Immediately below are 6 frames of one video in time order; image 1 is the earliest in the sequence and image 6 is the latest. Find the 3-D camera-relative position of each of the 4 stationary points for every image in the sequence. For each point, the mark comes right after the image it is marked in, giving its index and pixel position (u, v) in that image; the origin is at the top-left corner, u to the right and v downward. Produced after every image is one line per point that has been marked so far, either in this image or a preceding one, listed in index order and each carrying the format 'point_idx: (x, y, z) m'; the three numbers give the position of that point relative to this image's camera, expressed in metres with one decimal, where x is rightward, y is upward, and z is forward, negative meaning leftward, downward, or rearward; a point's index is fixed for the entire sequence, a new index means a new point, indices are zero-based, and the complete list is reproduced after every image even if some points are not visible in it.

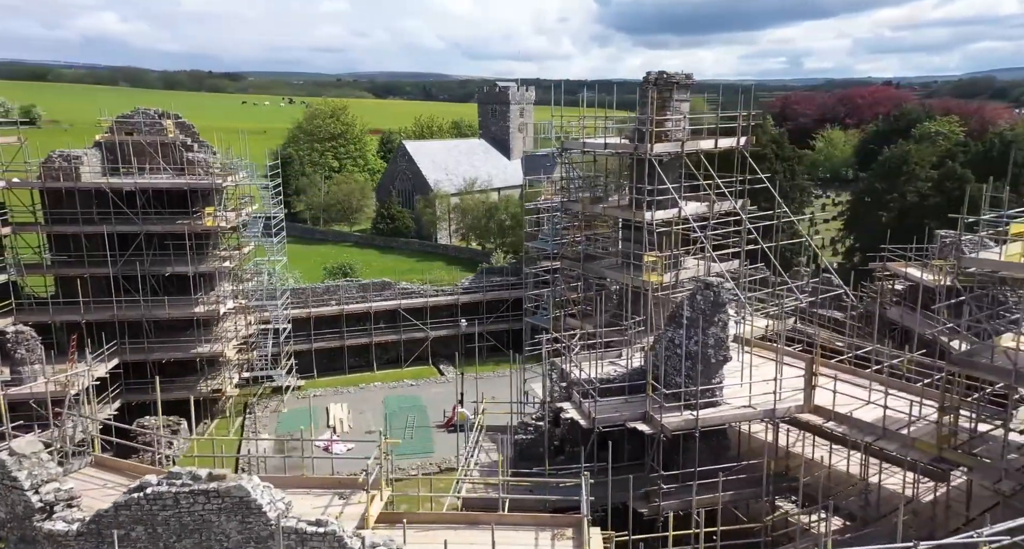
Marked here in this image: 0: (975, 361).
0: (+6.9, -1.3, +11.4) m
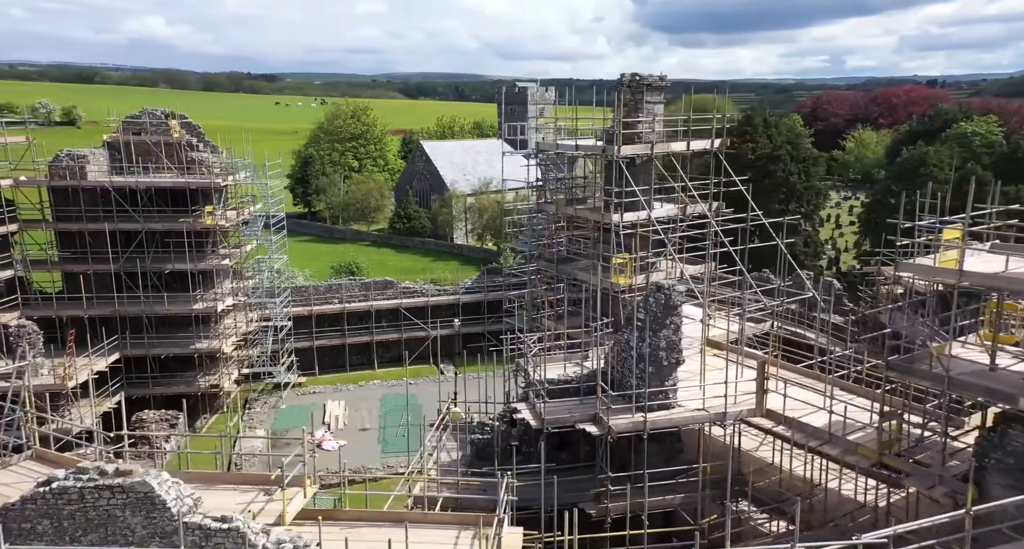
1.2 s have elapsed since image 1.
0: (+6.0, -1.4, +11.3) m
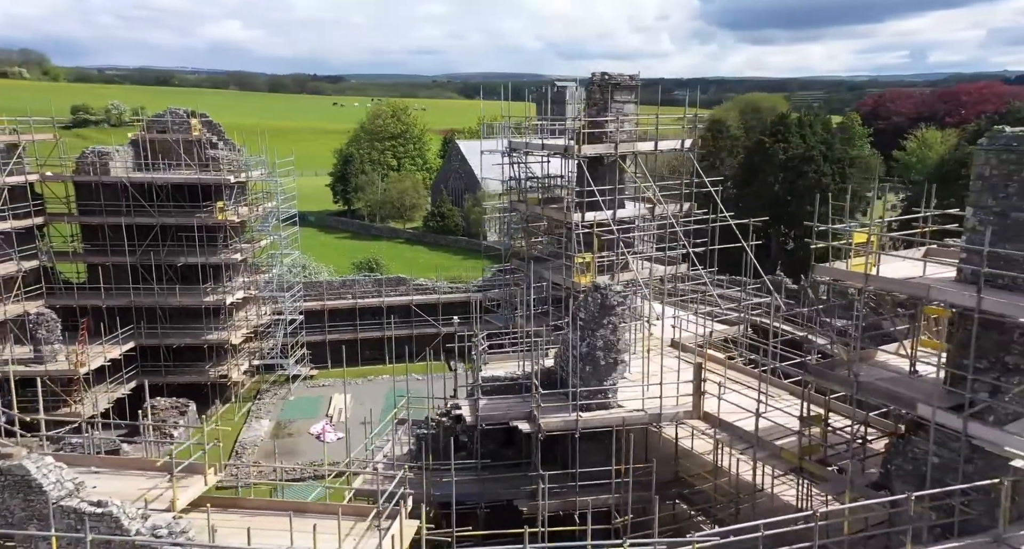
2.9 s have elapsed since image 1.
0: (+4.6, -1.4, +11.2) m
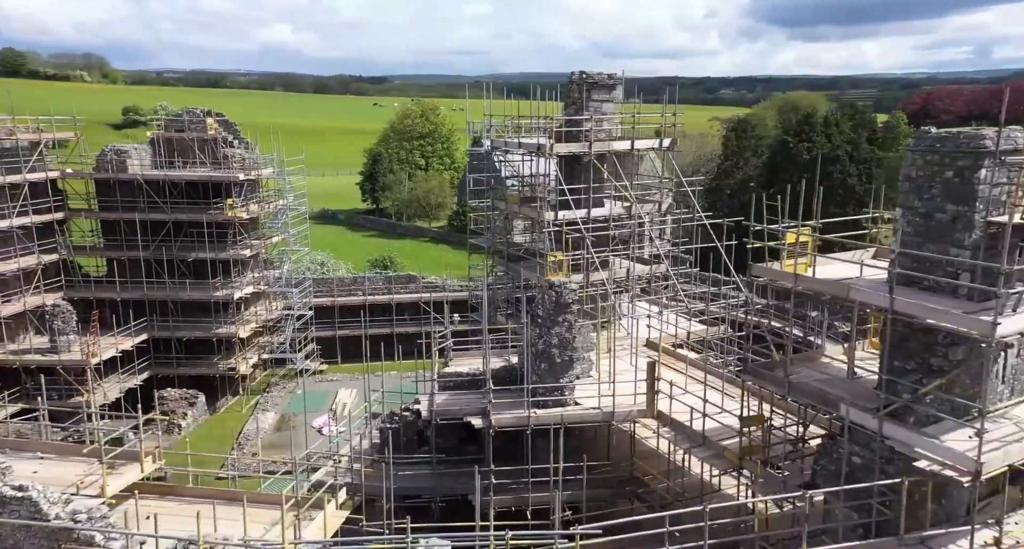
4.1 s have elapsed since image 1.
0: (+3.7, -1.4, +11.2) m
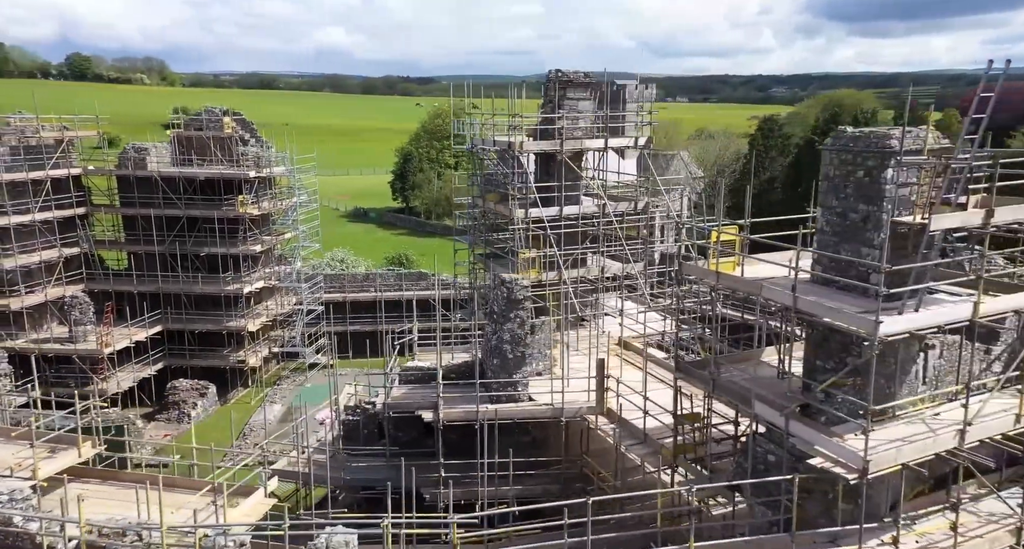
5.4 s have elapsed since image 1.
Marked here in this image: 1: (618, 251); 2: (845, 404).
0: (+2.7, -1.4, +11.2) m
1: (+2.5, +0.6, +18.4) m
2: (+4.2, -1.6, +9.5) m
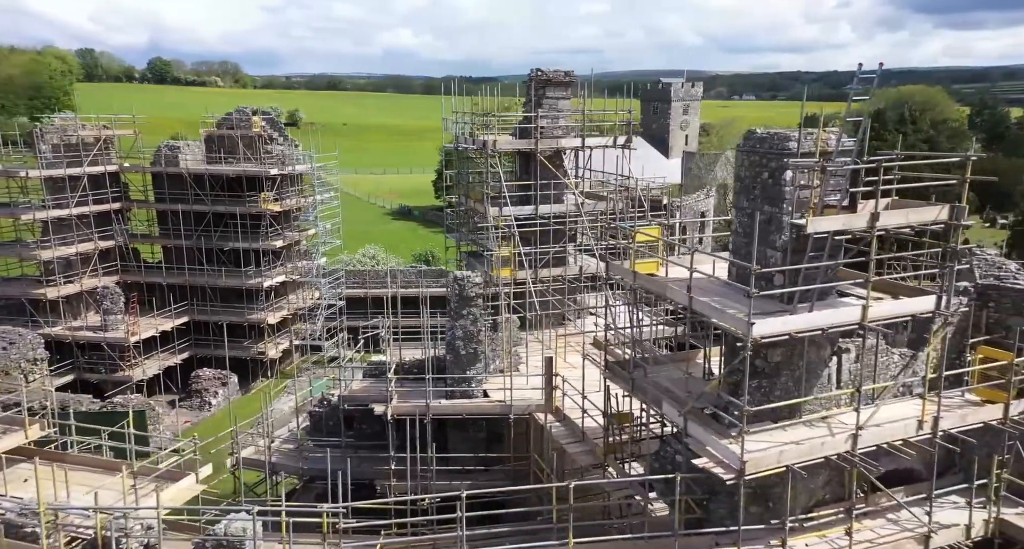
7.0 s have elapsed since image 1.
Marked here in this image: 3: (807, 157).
0: (+1.6, -1.4, +11.3) m
1: (+2.0, +0.6, +18.4) m
2: (+3.0, -1.6, +9.4) m
3: (+3.4, +1.4, +8.8) m
